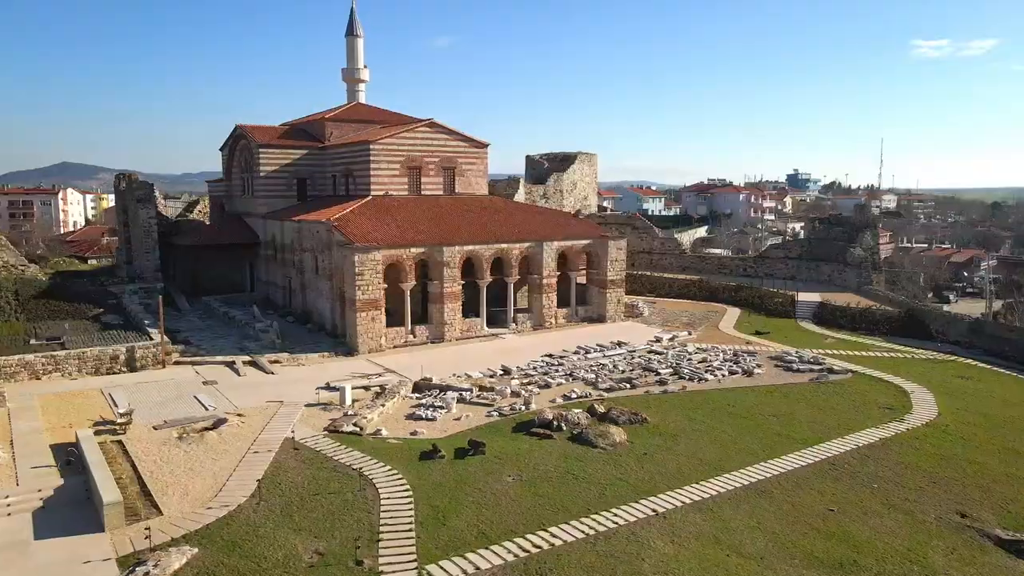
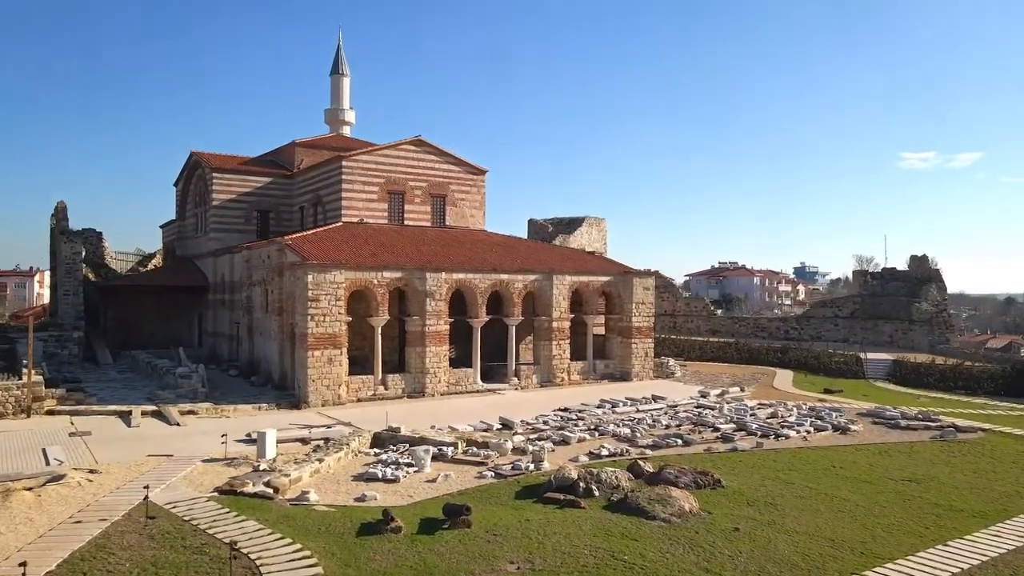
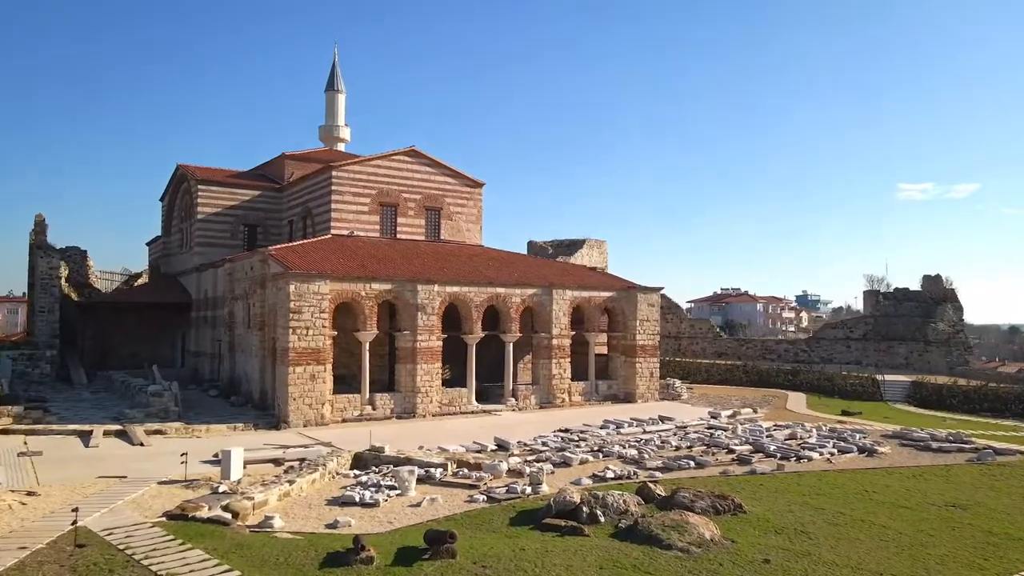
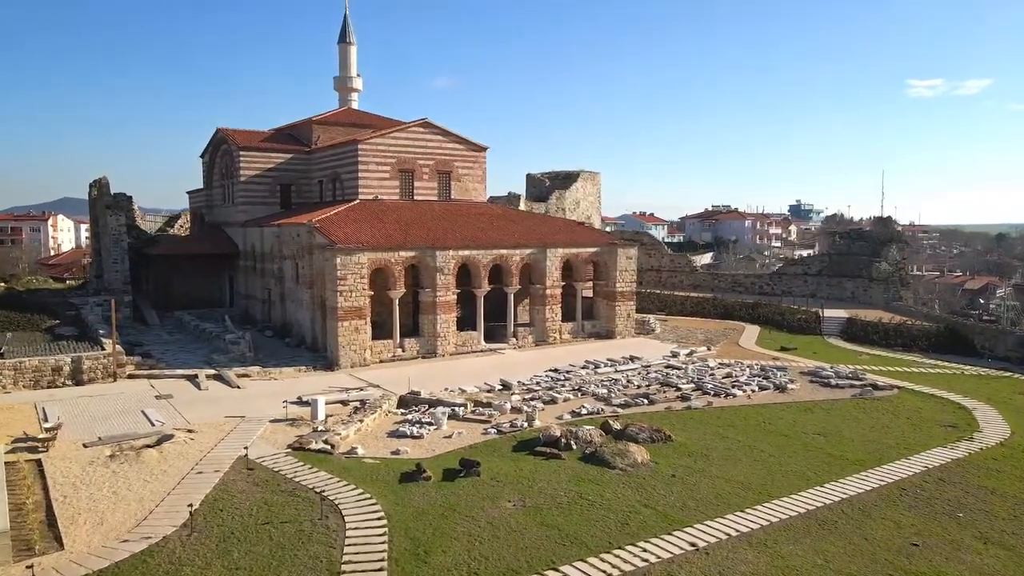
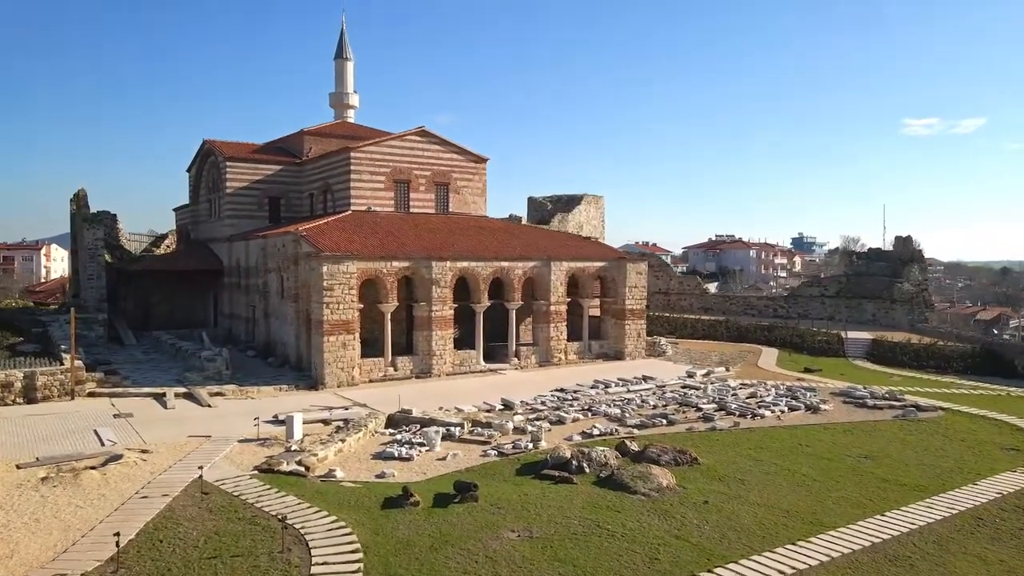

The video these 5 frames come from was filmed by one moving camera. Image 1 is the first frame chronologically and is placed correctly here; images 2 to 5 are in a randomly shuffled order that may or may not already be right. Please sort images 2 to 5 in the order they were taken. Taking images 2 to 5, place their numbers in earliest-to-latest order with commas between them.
4, 5, 2, 3
